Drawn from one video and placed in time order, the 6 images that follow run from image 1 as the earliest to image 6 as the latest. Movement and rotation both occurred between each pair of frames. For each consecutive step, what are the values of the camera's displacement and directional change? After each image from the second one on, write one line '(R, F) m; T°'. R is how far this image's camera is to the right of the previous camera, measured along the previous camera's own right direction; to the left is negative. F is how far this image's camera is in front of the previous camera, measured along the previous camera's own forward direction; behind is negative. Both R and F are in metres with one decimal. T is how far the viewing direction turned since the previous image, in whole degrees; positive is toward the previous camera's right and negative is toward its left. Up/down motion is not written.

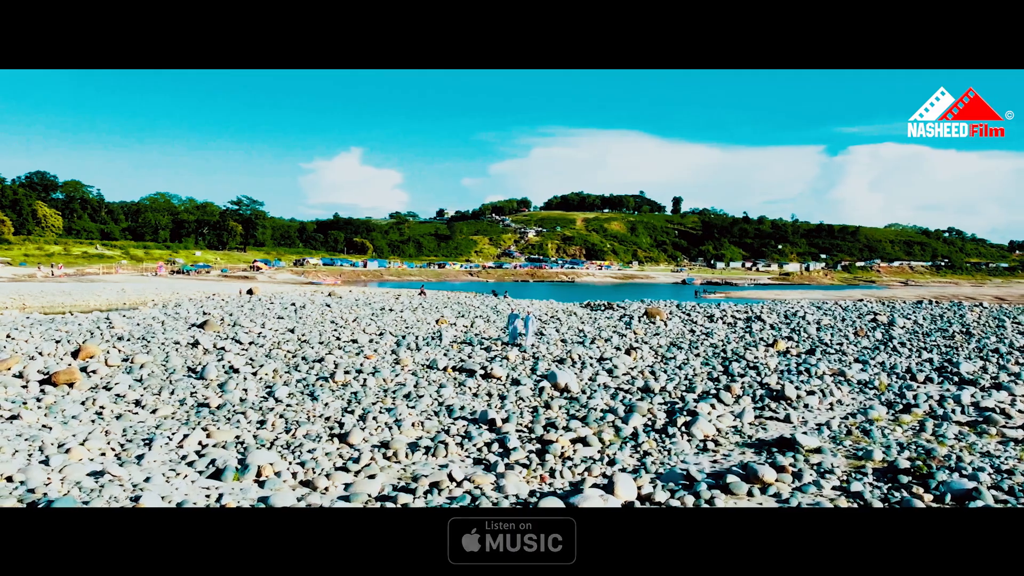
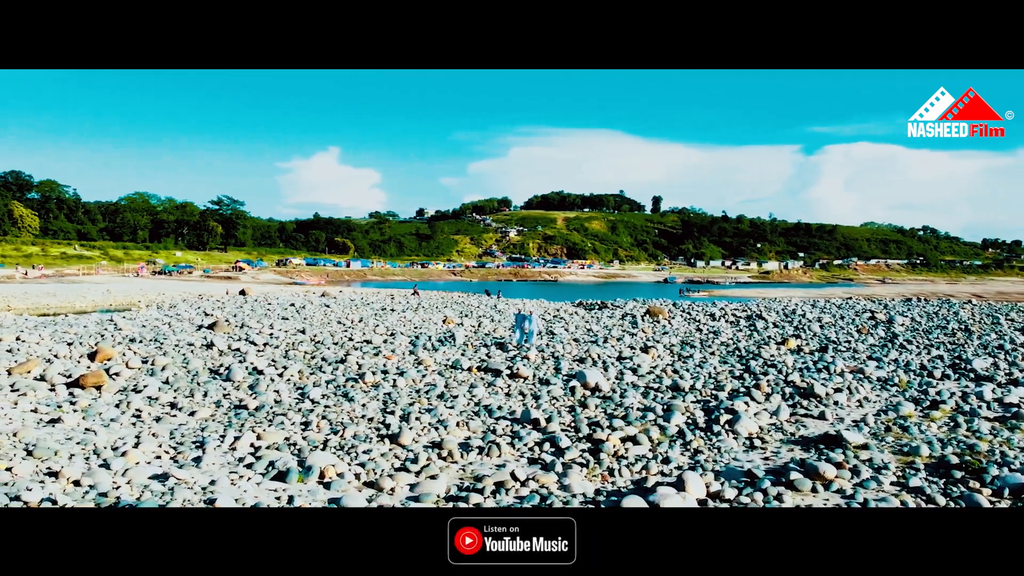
(-0.5, 0.0) m; +1°
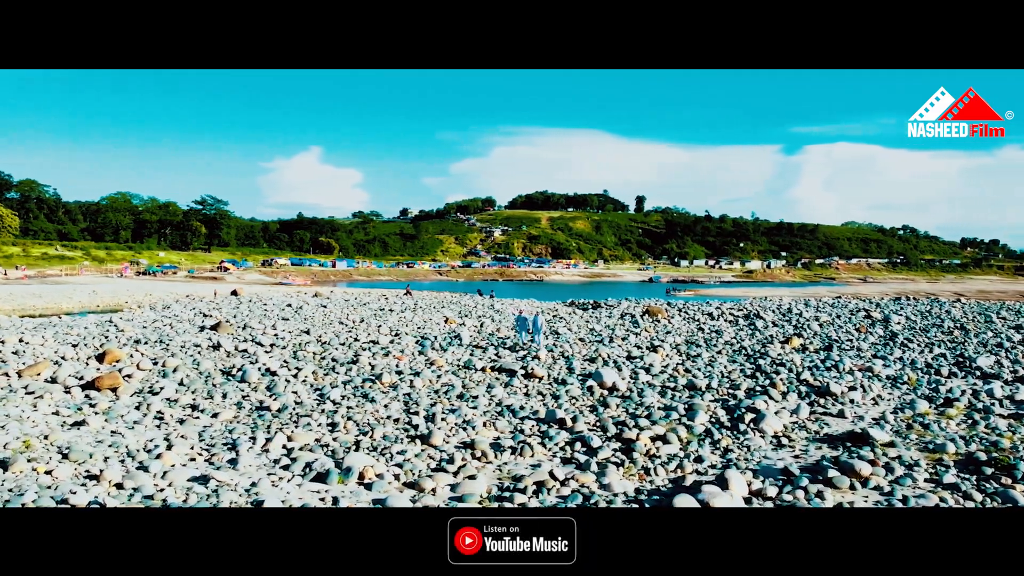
(-0.4, 0.0) m; +1°
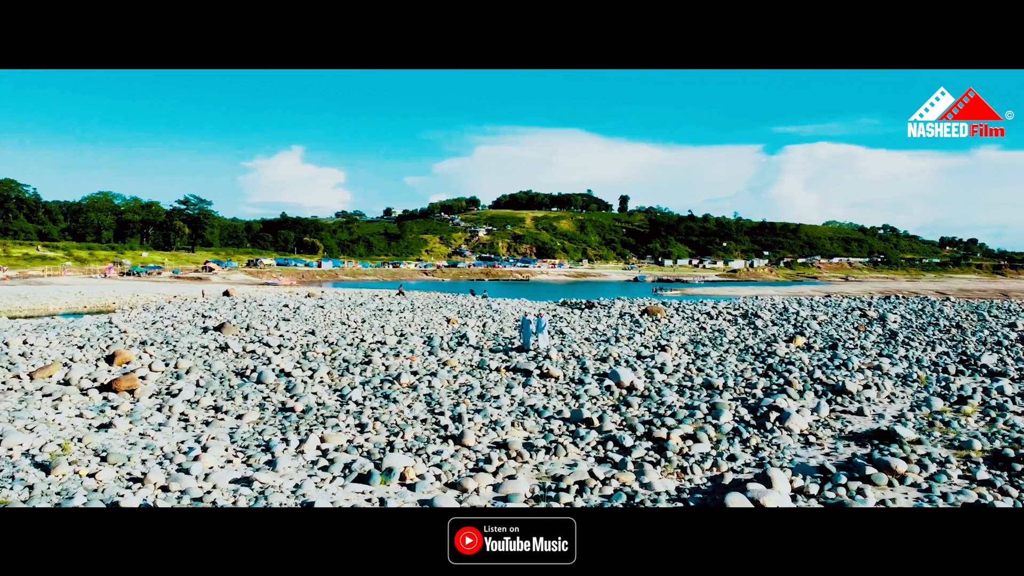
(-0.4, 0.0) m; +1°
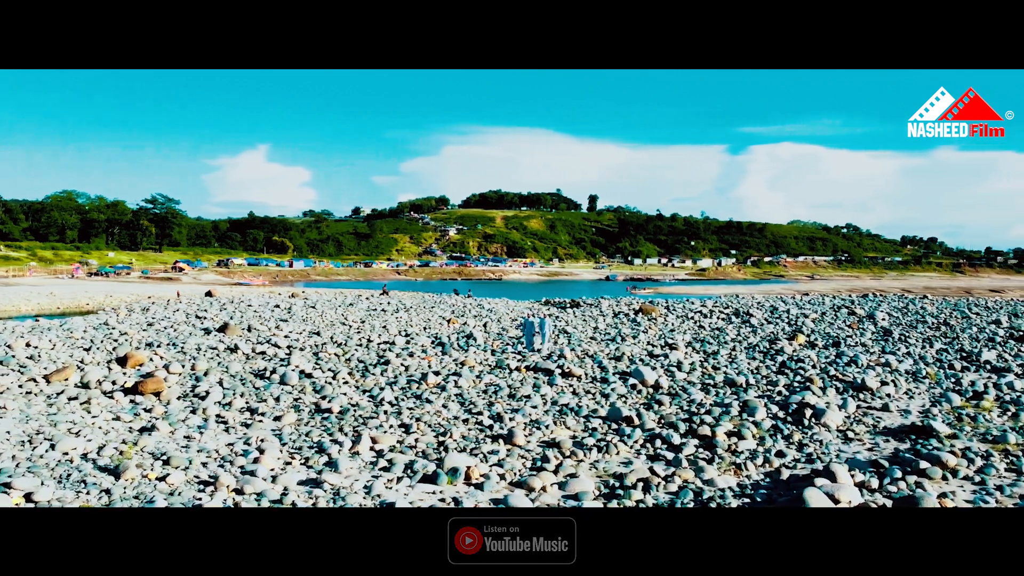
(-0.6, 0.0) m; +2°
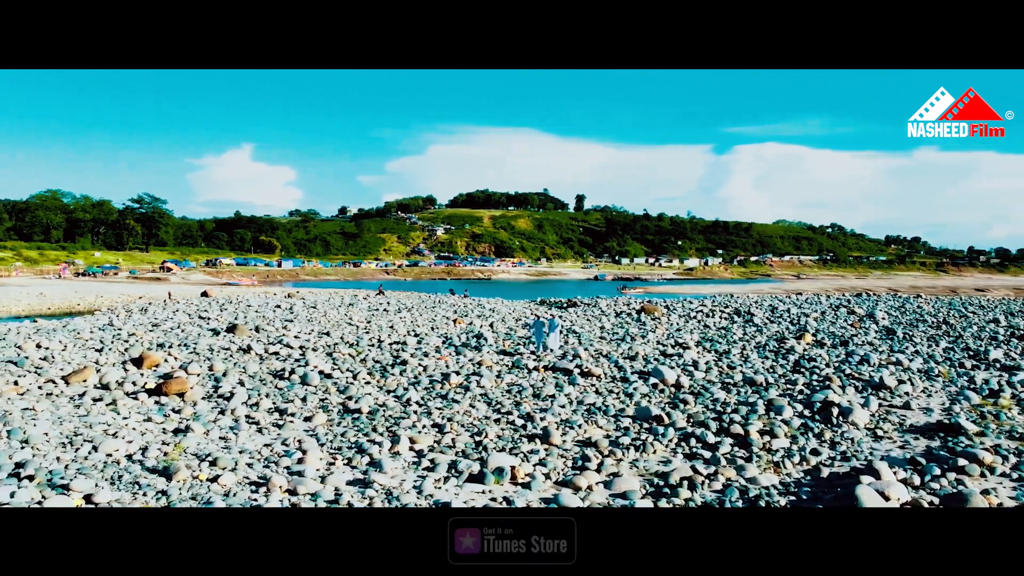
(-0.4, 0.0) m; 0°
